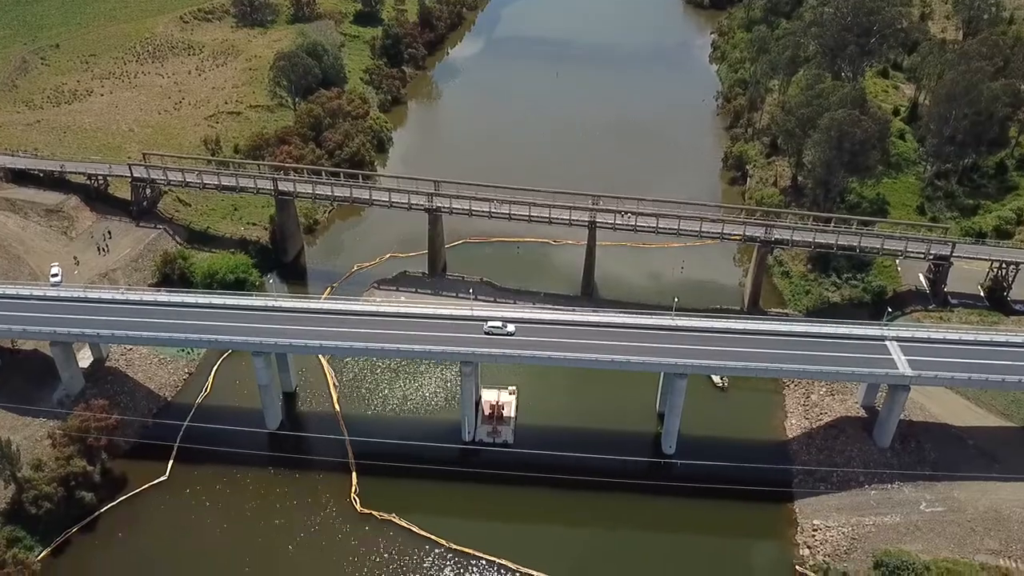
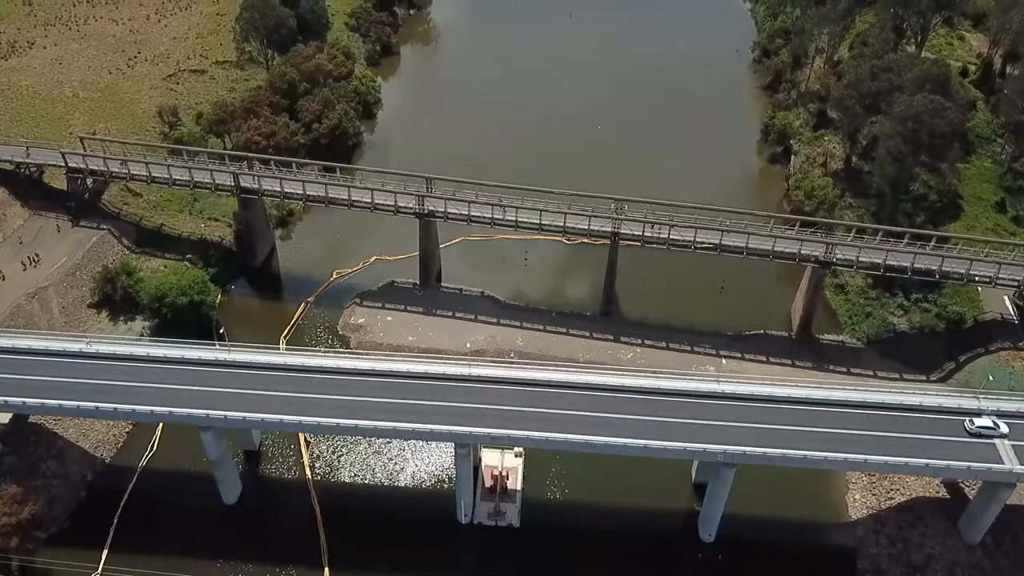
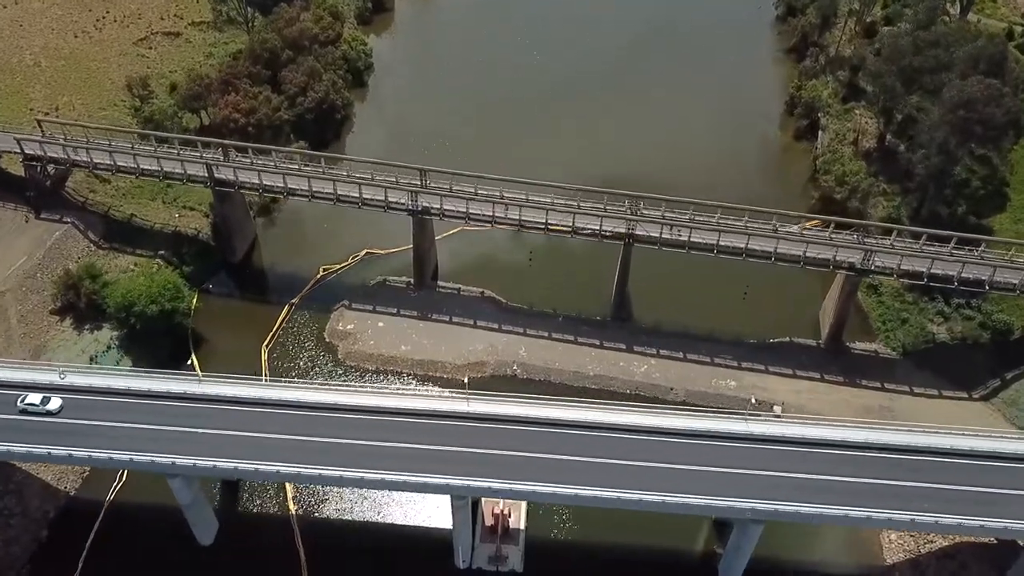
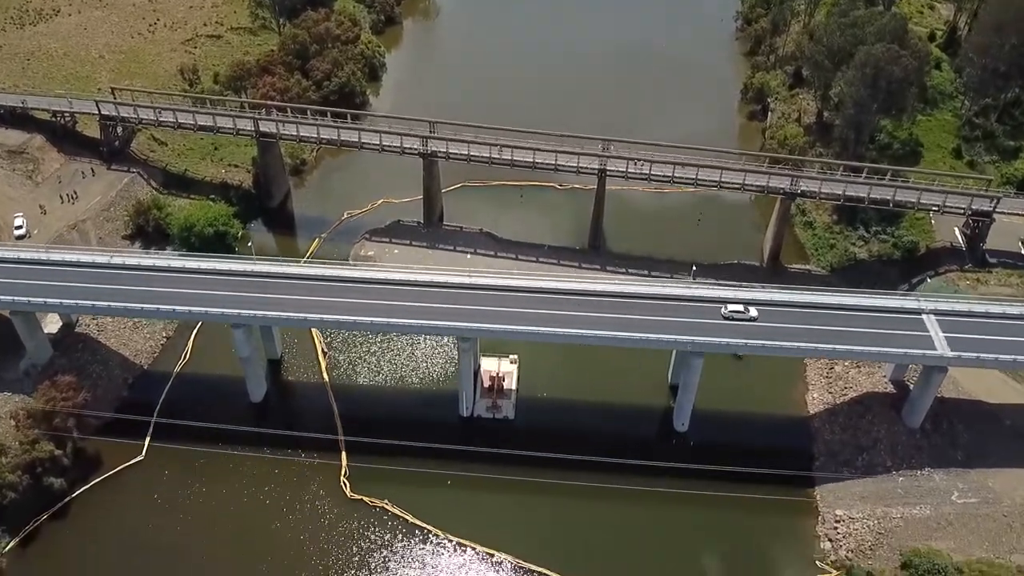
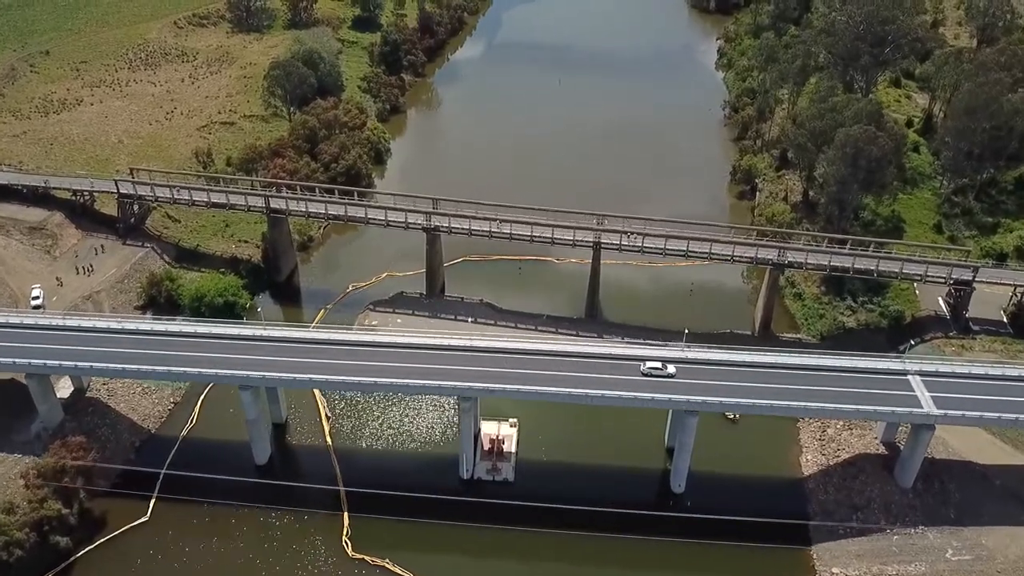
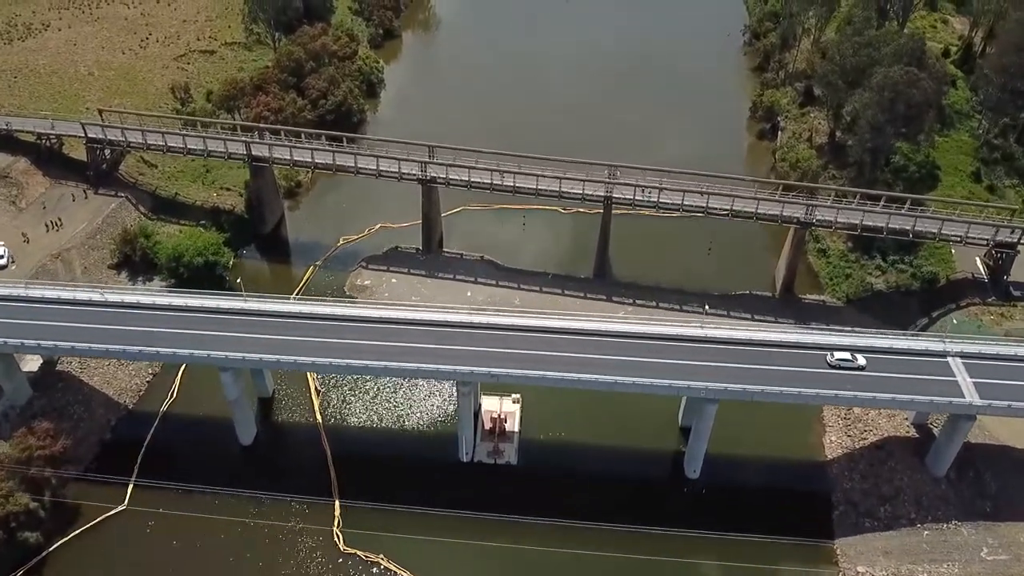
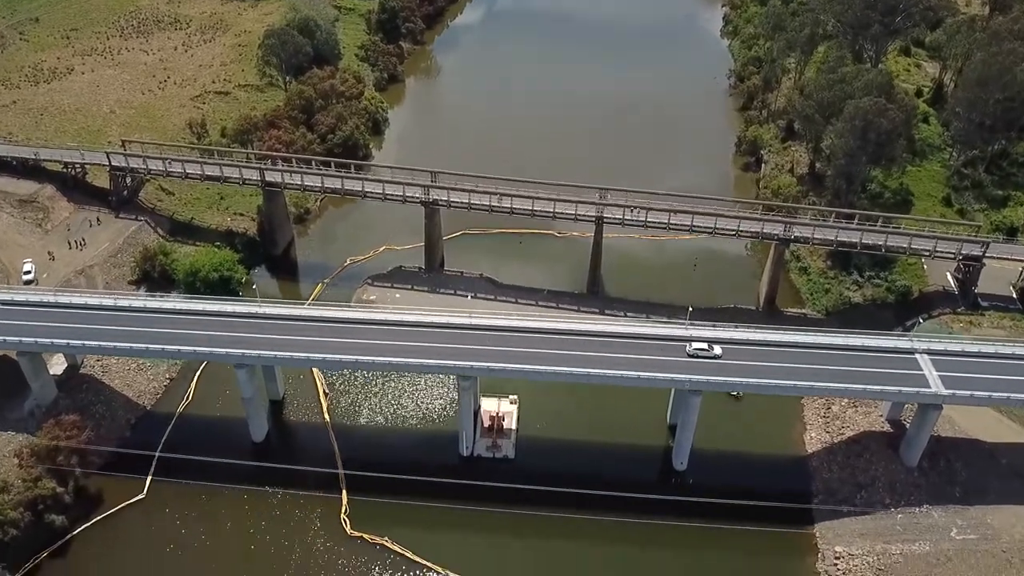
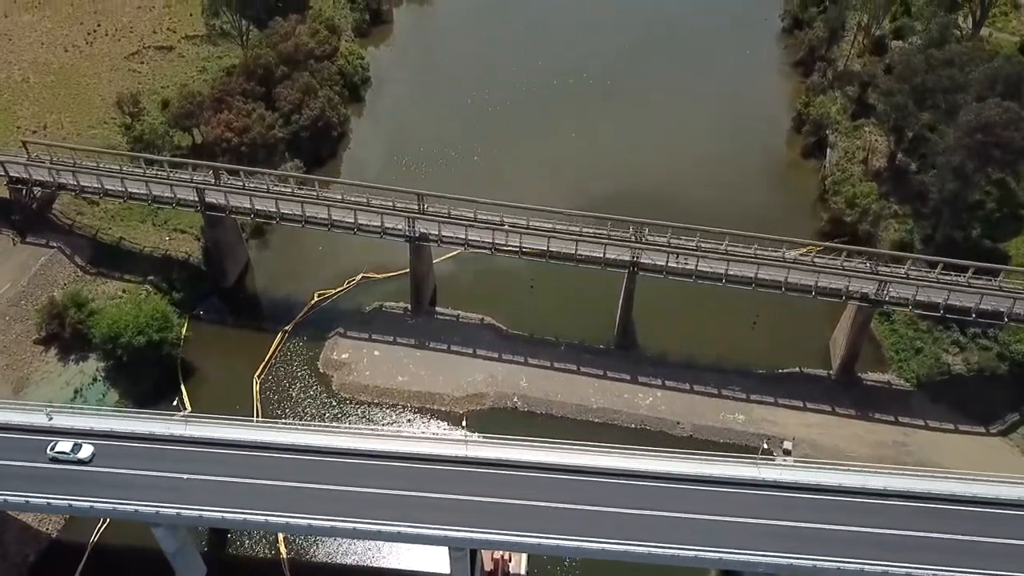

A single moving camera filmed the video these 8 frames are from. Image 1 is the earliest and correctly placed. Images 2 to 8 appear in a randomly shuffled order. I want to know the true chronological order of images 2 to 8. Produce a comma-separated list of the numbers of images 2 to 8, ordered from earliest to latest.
5, 7, 4, 6, 2, 3, 8
